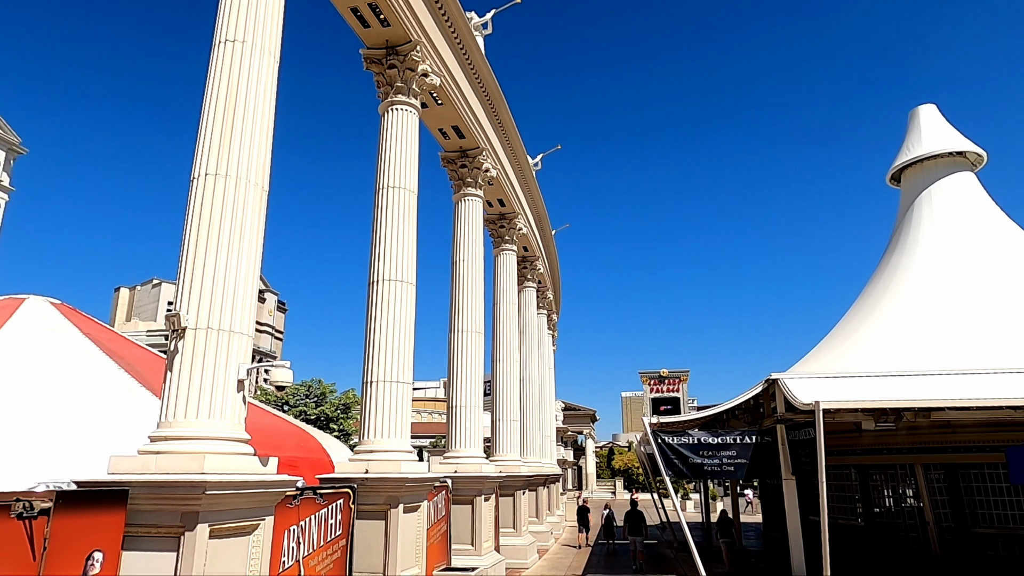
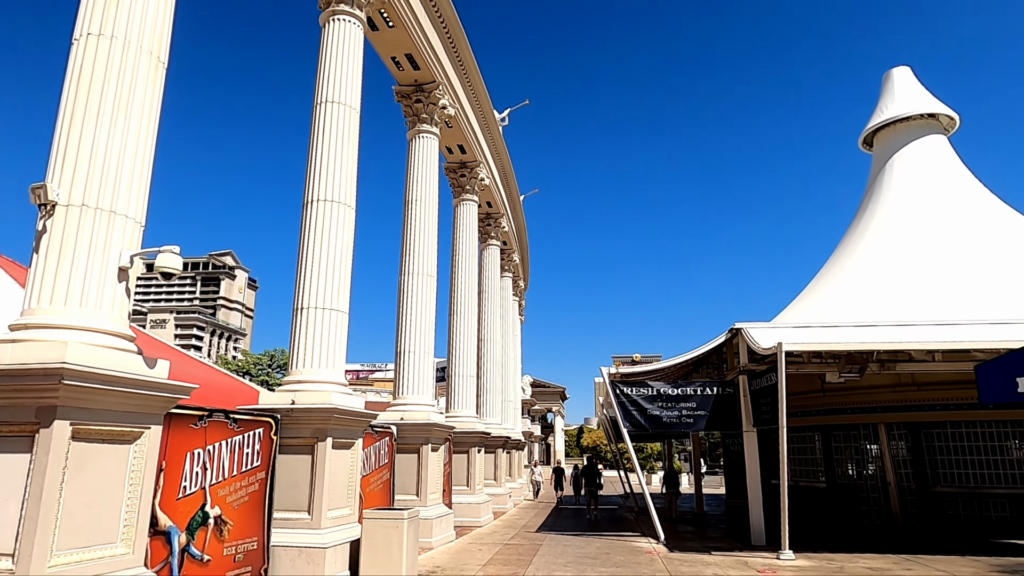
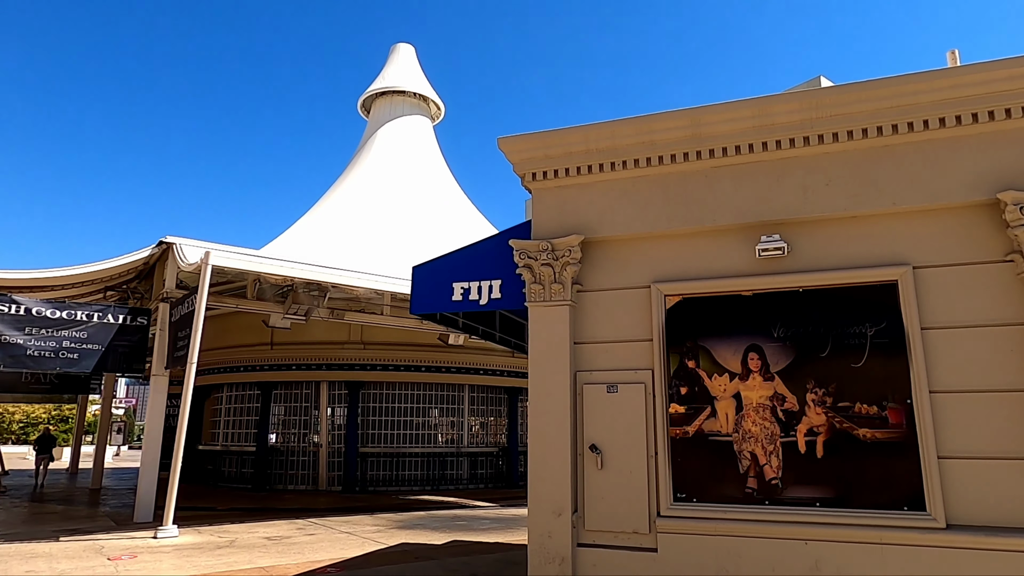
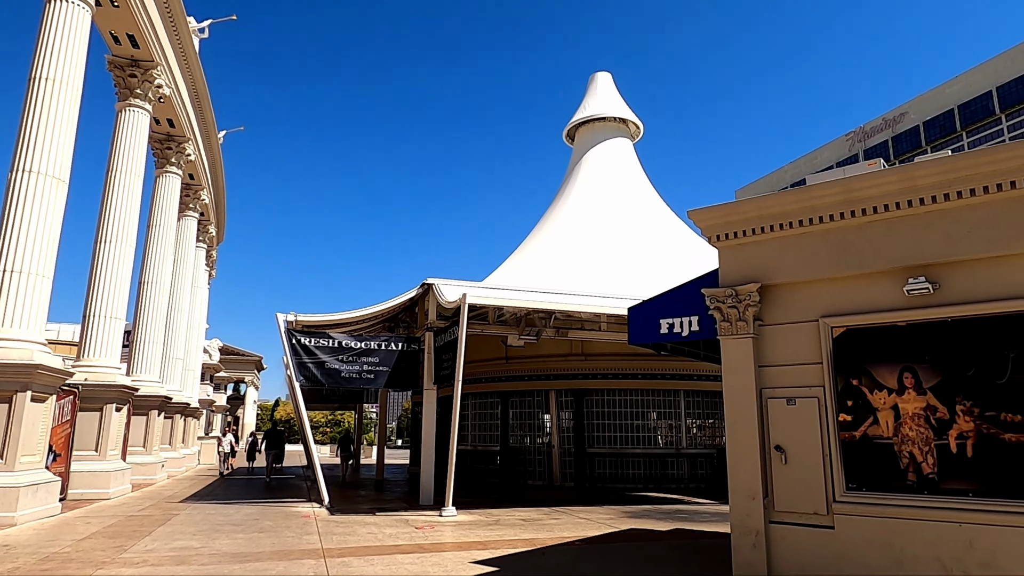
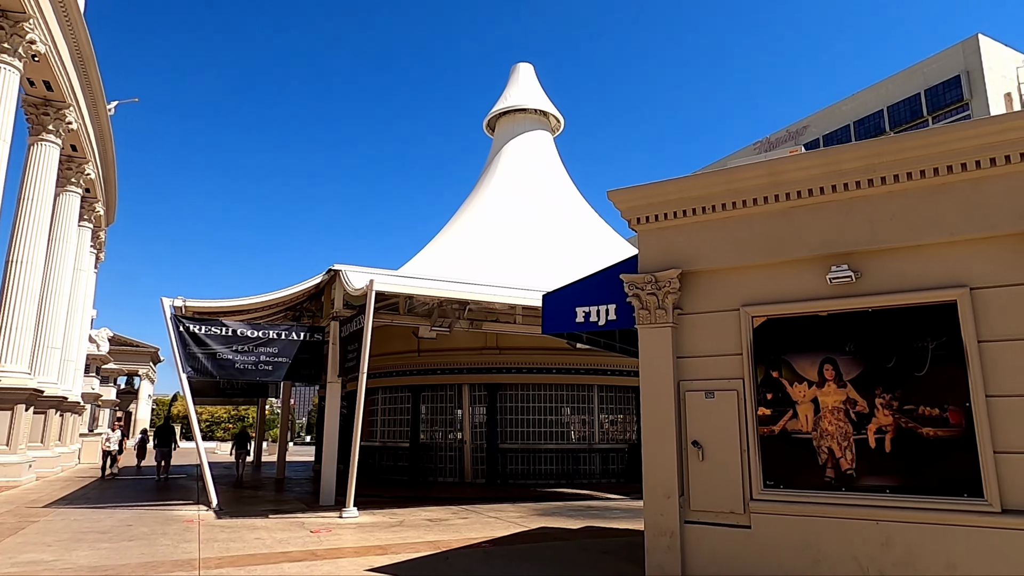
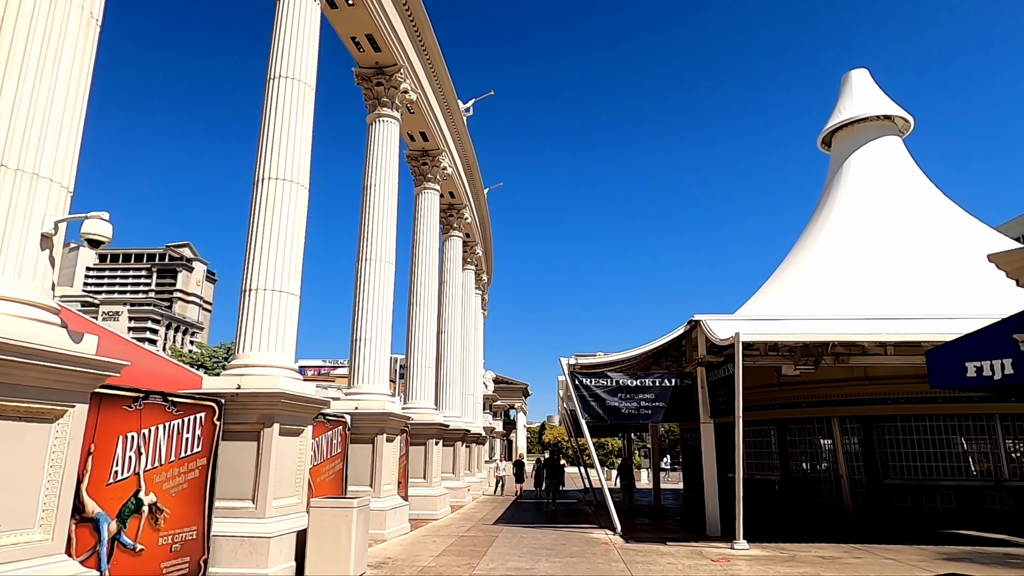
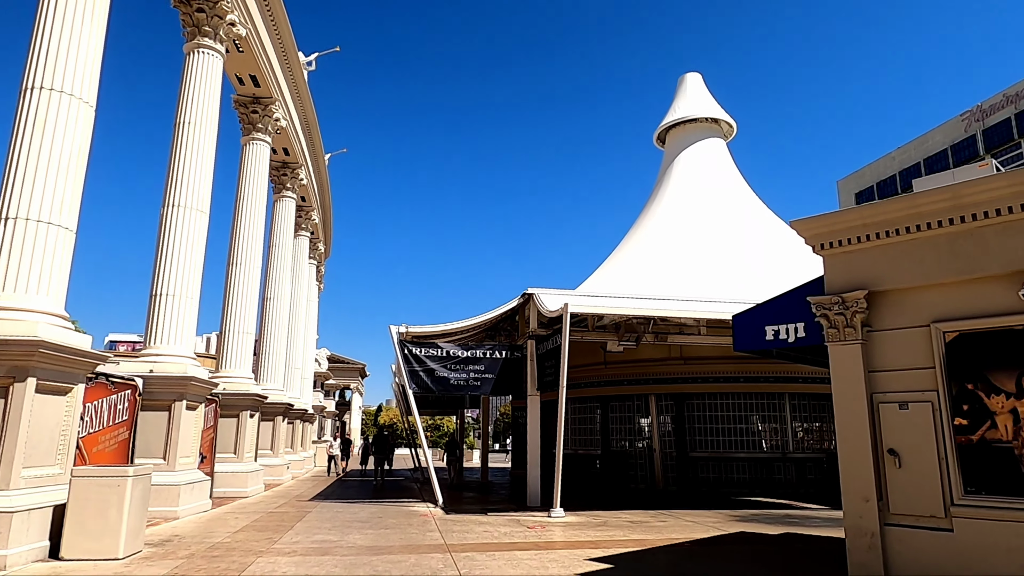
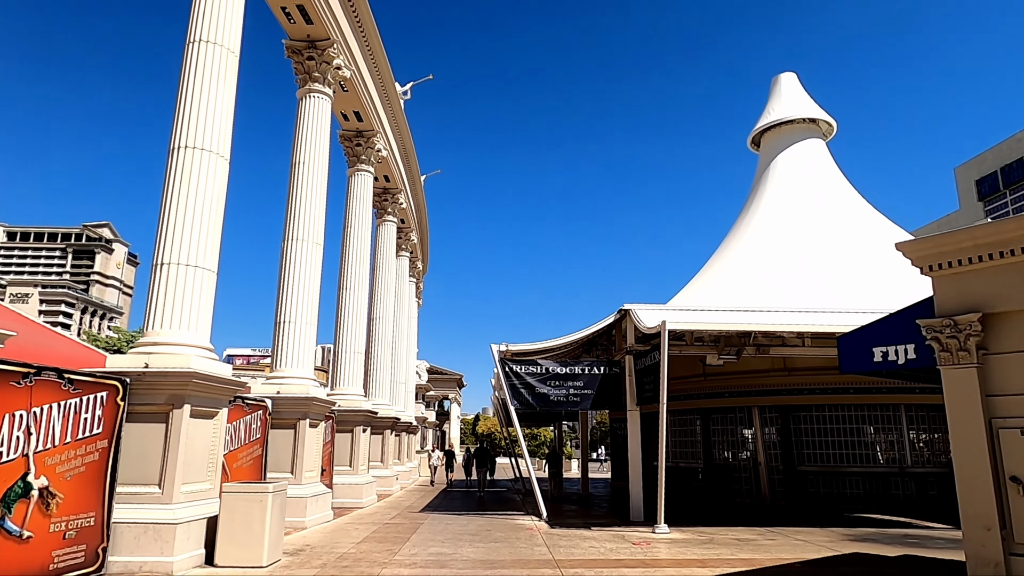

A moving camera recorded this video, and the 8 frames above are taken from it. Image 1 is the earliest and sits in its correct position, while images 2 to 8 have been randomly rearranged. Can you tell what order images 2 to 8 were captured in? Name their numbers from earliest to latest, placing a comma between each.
2, 6, 8, 7, 4, 5, 3
